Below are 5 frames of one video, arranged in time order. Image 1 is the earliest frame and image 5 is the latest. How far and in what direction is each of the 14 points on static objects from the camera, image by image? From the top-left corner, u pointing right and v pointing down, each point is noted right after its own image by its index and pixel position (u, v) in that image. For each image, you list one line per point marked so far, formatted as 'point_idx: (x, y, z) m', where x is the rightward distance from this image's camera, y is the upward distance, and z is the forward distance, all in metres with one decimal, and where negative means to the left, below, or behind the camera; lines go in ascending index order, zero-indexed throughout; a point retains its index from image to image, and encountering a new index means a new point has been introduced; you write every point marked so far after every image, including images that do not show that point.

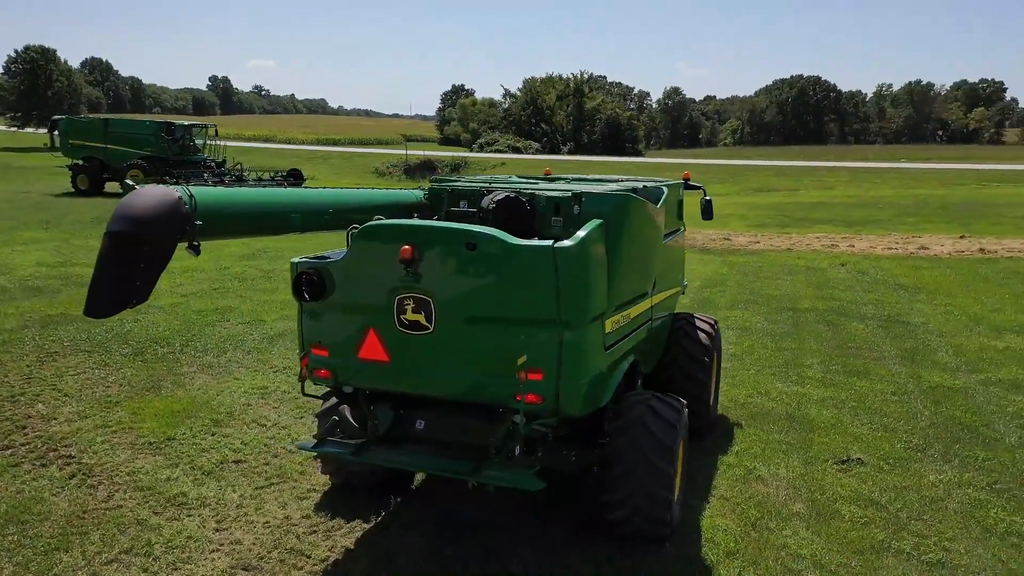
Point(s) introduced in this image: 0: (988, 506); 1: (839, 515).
0: (+3.2, -1.5, +5.3) m
1: (+2.2, -1.5, +5.2) m
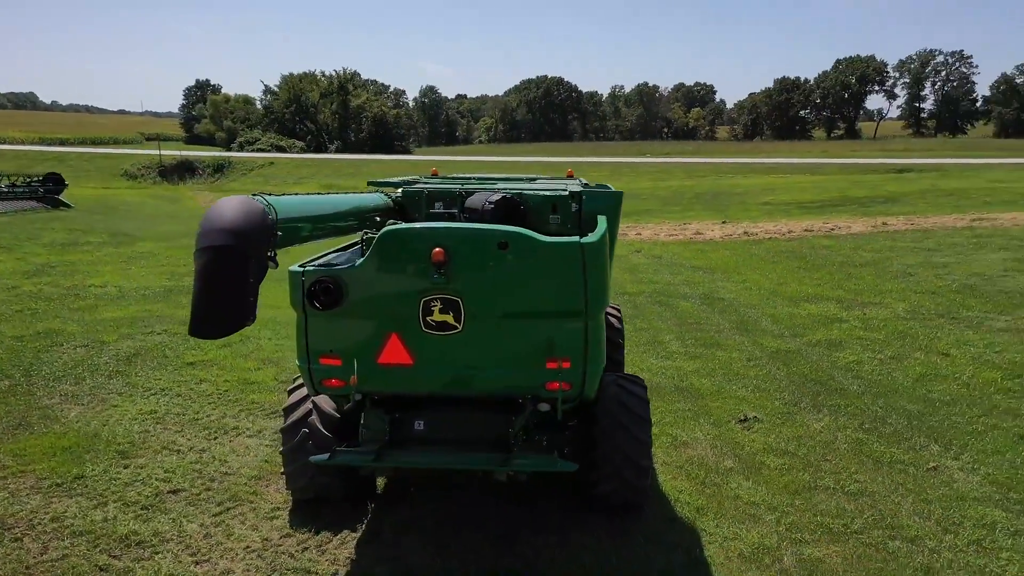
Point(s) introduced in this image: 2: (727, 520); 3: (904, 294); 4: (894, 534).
0: (+2.9, -1.3, +6.5) m
1: (+1.9, -1.3, +6.0) m
2: (+1.4, -1.5, +5.2) m
3: (+6.2, -0.1, +12.6) m
4: (+2.4, -1.5, +5.0) m
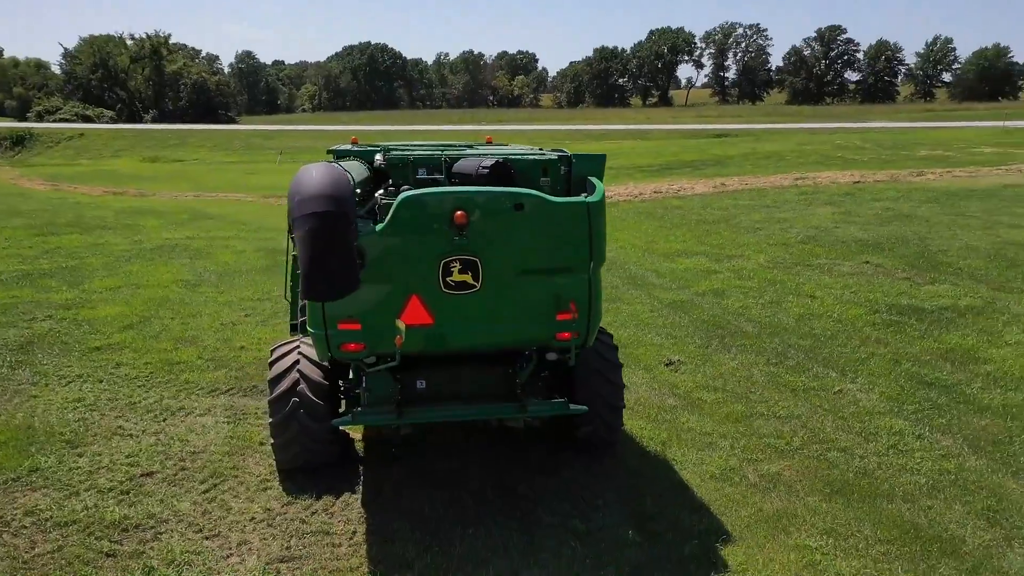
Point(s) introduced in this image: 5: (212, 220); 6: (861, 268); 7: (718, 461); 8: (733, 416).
0: (+2.5, -0.8, +7.4) m
1: (+1.6, -0.9, +6.7) m
2: (+1.3, -1.2, +5.8) m
3: (+4.3, +0.7, +14.0) m
4: (+2.3, -1.2, +5.8) m
5: (-7.0, +1.6, +18.8) m
6: (+5.2, +0.3, +12.0) m
7: (+1.5, -1.2, +5.6) m
8: (+1.8, -1.0, +6.4) m
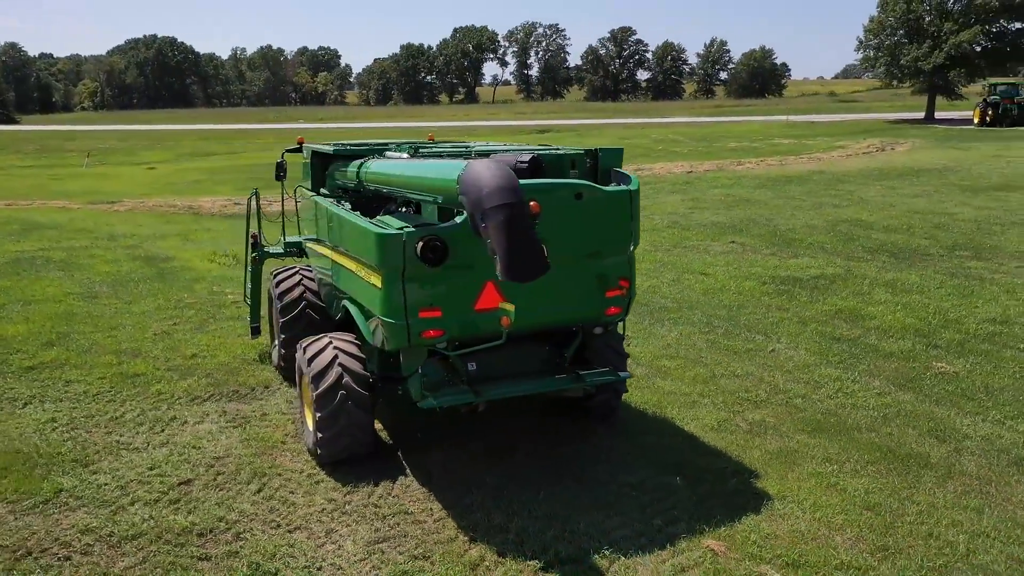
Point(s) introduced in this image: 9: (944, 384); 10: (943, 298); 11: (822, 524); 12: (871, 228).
0: (+2.1, -0.6, +8.3) m
1: (+1.5, -0.7, +7.5) m
2: (+1.4, -1.0, +6.6) m
3: (+2.3, +1.0, +15.2) m
4: (+2.4, -0.9, +6.8) m
5: (-9.9, +1.3, +17.2) m
6: (+3.7, +0.7, +13.5) m
7: (+1.6, -1.0, +6.4) m
8: (+1.7, -0.8, +7.2) m
9: (+3.8, -0.8, +7.0) m
10: (+5.3, -0.1, +9.8) m
11: (+1.8, -1.4, +4.7) m
12: (+6.4, +1.1, +14.3) m
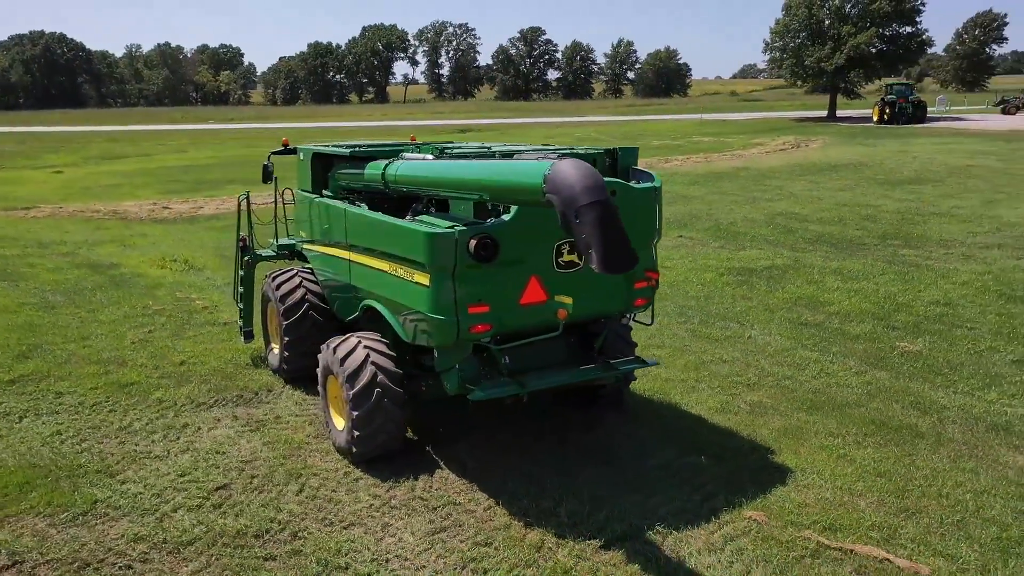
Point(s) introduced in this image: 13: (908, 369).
0: (+2.0, -0.5, +8.8) m
1: (+1.4, -0.7, +7.9) m
2: (+1.5, -0.9, +6.9) m
3: (+1.4, +1.1, +15.6) m
4: (+2.4, -0.8, +7.3) m
5: (-10.9, +1.0, +16.3) m
6: (+3.0, +0.8, +14.0) m
7: (+1.7, -0.9, +6.8) m
8: (+1.7, -0.7, +7.6) m
9: (+3.8, -0.7, +7.6) m
10: (+5.0, +0.1, +10.5) m
11: (+2.1, -1.3, +5.1) m
12: (+5.6, +1.3, +15.2) m
13: (+3.7, -0.8, +7.4) m
